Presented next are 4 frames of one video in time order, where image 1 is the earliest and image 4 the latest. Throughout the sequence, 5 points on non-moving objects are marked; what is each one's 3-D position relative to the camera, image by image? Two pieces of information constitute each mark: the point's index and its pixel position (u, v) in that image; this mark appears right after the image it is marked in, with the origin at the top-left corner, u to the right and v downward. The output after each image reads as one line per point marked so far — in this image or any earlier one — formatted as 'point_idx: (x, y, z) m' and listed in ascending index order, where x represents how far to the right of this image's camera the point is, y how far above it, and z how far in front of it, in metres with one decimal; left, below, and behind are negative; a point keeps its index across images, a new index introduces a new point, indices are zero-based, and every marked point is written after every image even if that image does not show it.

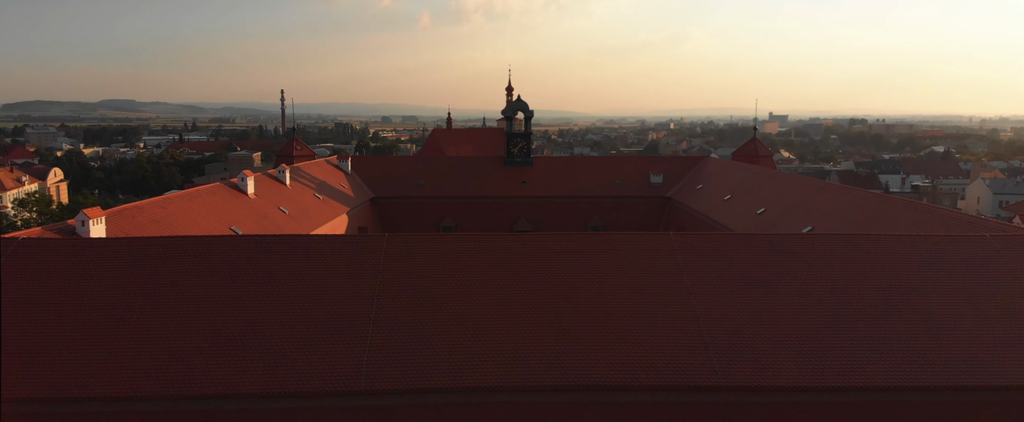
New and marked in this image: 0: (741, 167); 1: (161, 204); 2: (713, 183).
0: (+6.4, +1.3, +19.3) m
1: (-5.8, +0.1, +11.5) m
2: (+5.7, +0.8, +19.9) m
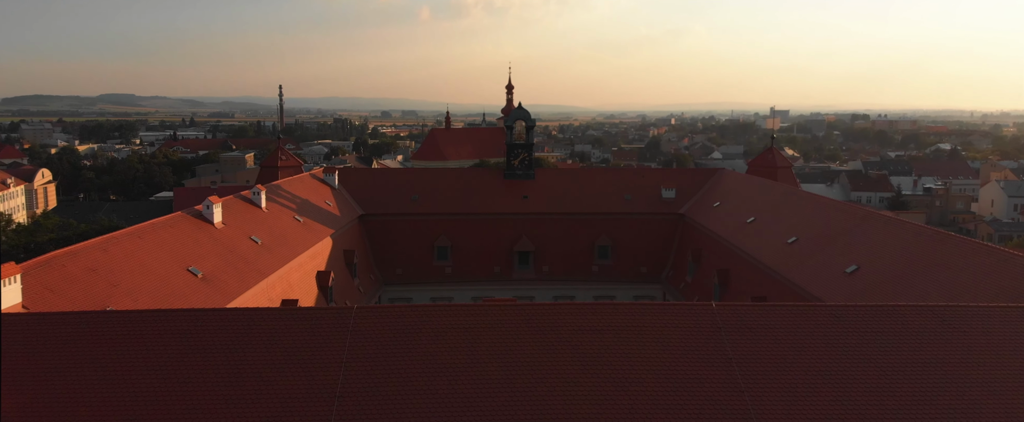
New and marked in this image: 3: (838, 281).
0: (+6.4, +0.7, +17.6) m
1: (-5.8, -0.5, +9.8) m
2: (+5.8, +0.3, +18.2) m
3: (+5.3, -1.2, +11.4) m
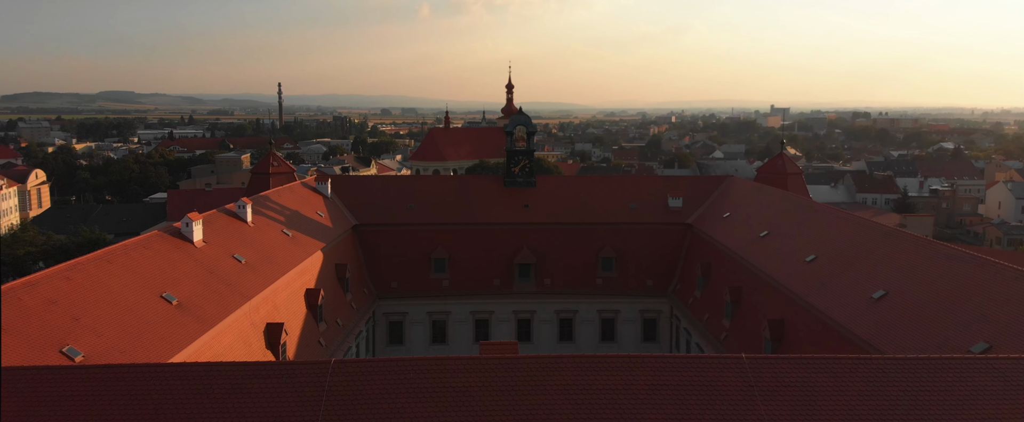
0: (+6.4, +0.4, +16.8) m
1: (-5.8, -0.8, +9.0) m
2: (+5.8, 0.0, +17.4) m
3: (+5.3, -1.5, +10.6) m
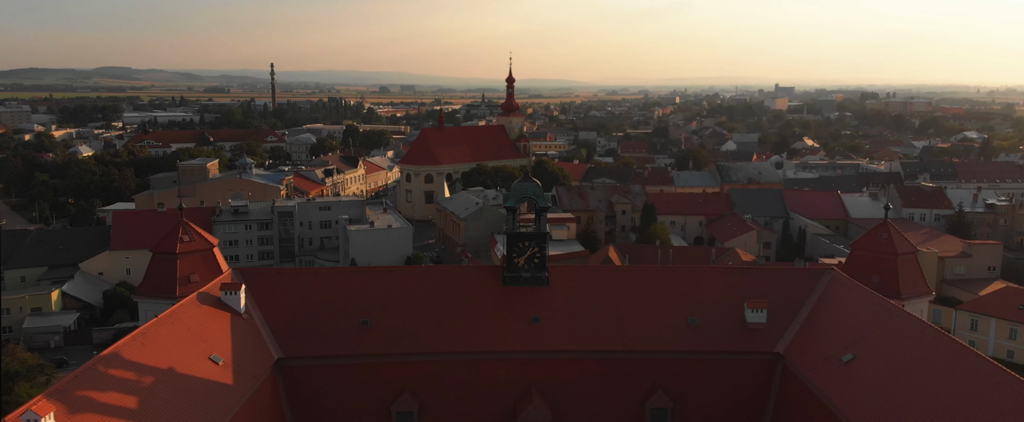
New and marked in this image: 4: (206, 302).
0: (+6.4, -2.0, +10.5) m
1: (-5.7, -3.4, +2.8) m
2: (+5.8, -2.4, +11.1) m
3: (+5.4, -4.0, +4.4) m
4: (-5.5, -1.6, +12.6) m
